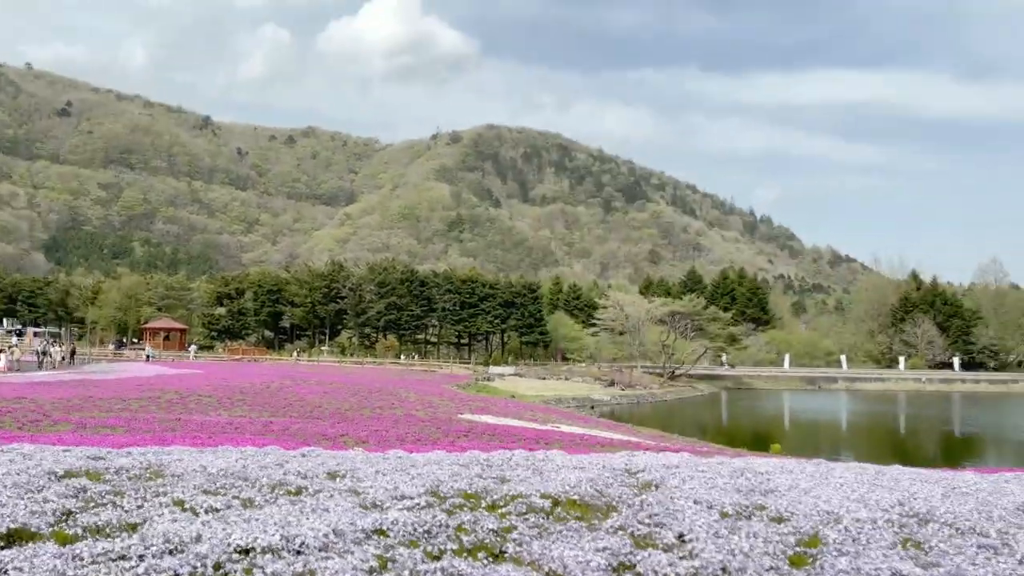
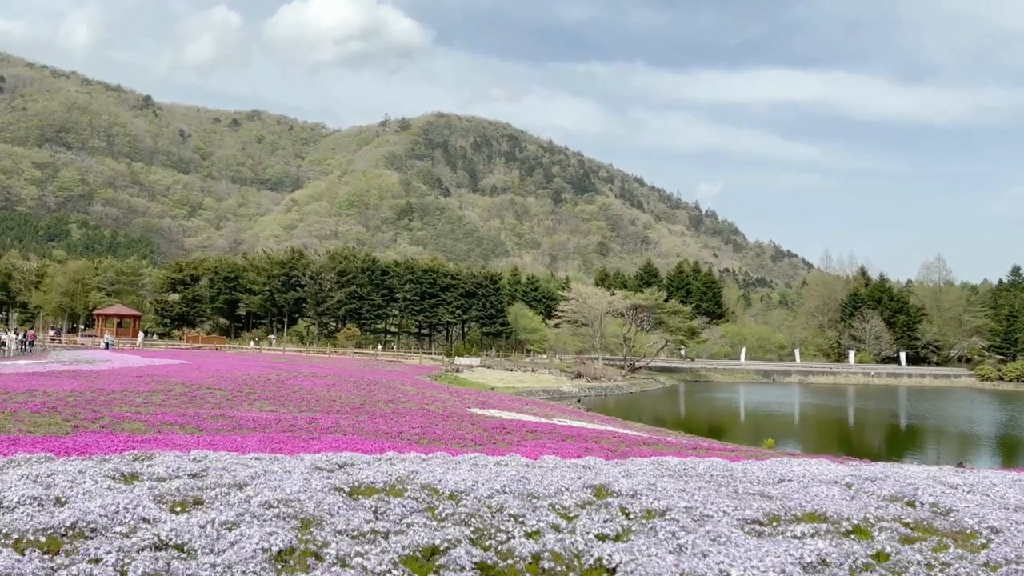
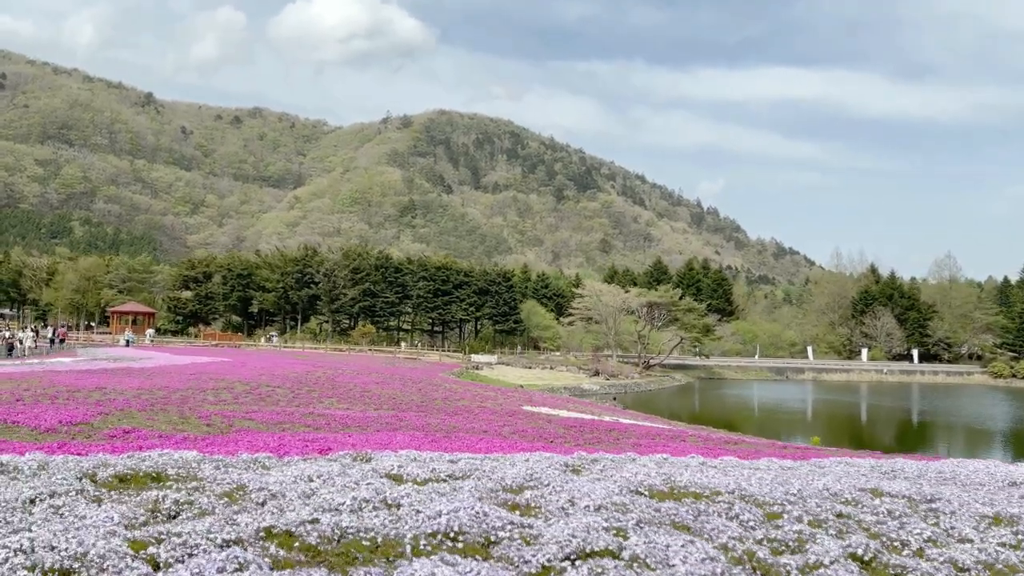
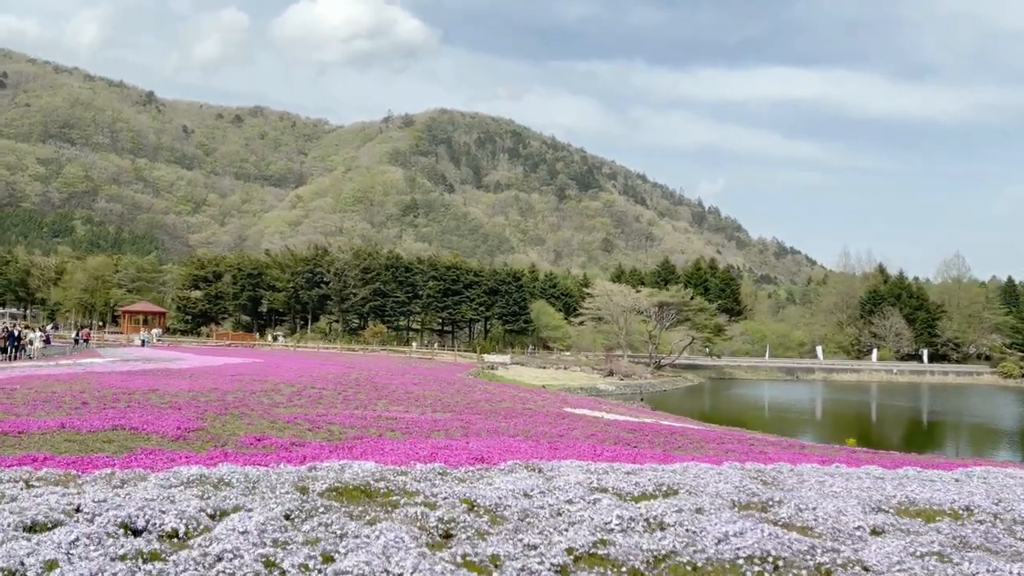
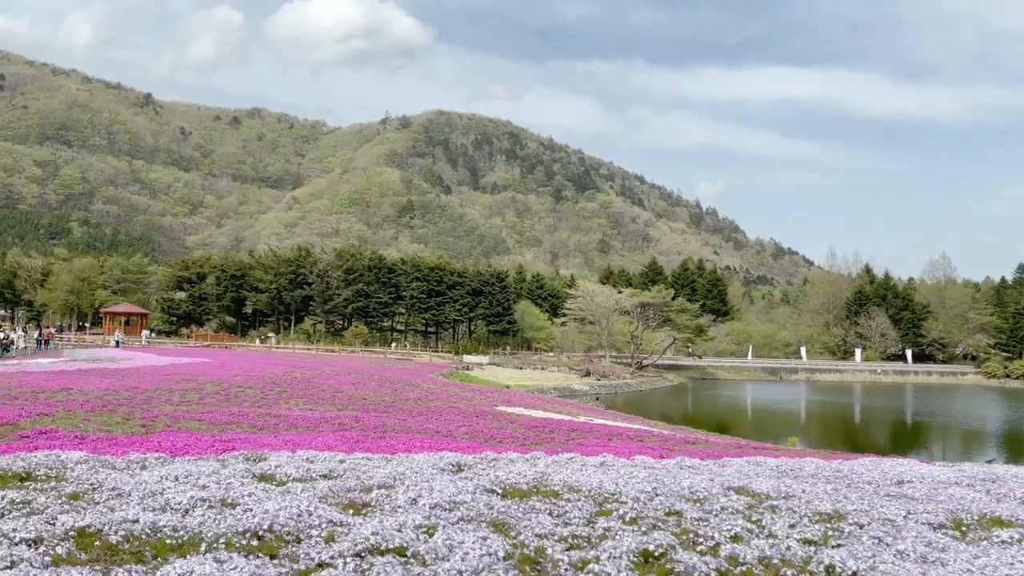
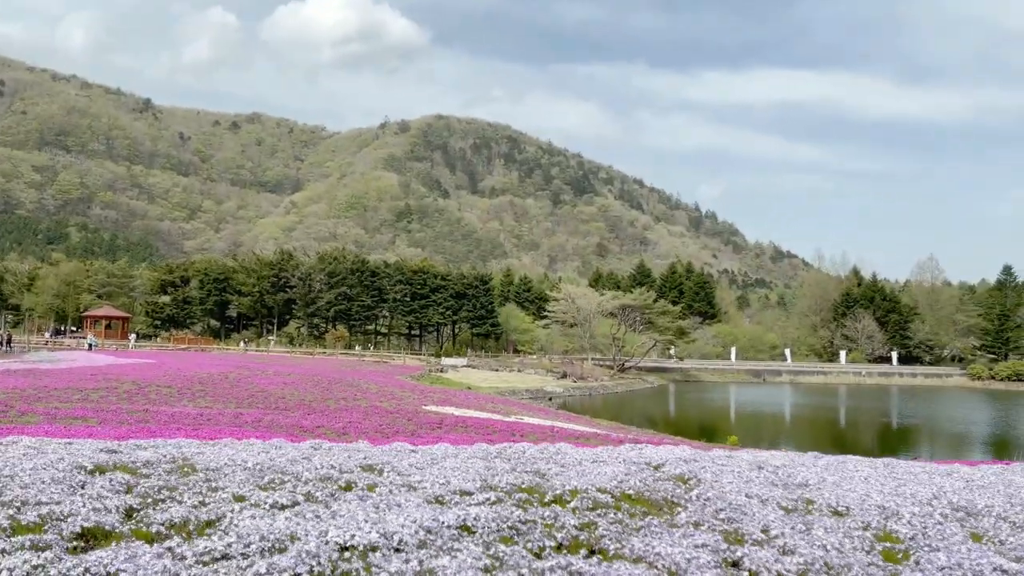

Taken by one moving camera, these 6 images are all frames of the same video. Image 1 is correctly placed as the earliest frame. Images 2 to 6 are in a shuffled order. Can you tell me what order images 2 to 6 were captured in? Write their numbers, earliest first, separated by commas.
6, 2, 5, 3, 4
